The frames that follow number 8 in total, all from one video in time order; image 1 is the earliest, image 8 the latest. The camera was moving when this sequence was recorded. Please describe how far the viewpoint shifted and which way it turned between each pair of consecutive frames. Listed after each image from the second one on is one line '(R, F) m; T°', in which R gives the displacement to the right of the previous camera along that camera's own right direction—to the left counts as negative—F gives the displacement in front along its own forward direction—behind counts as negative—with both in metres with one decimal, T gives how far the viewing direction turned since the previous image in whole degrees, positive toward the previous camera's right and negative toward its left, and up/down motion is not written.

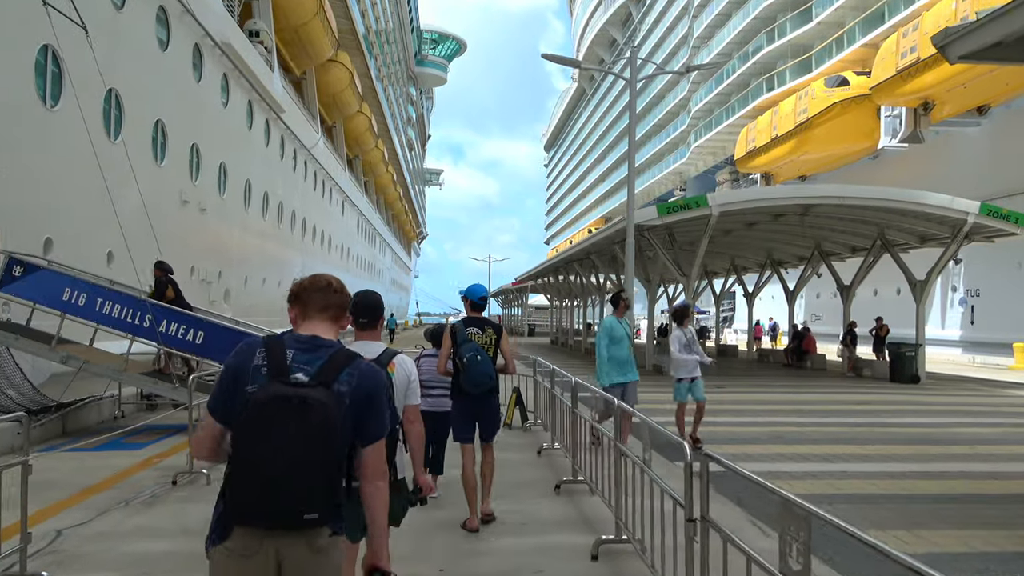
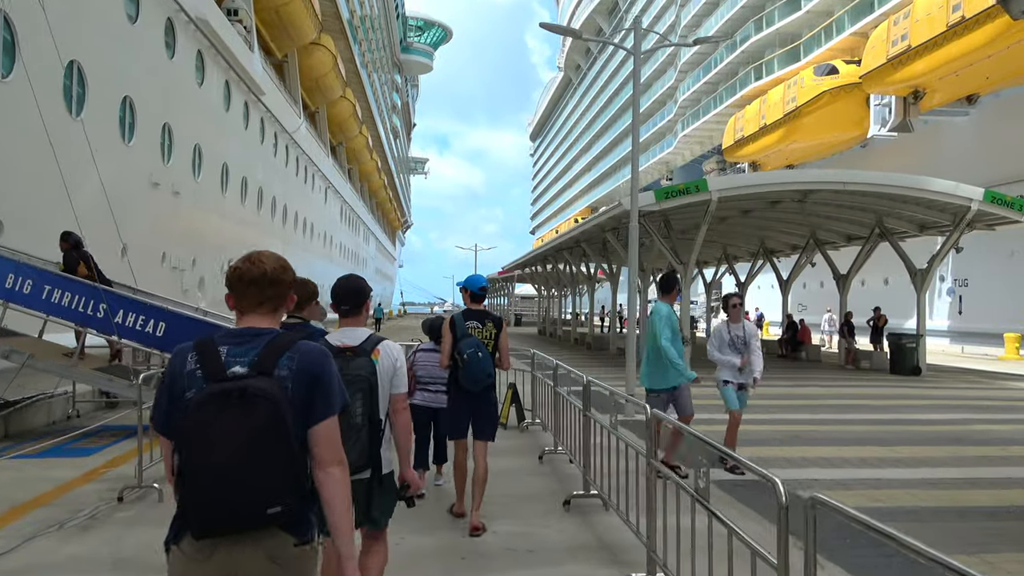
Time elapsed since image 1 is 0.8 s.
(-0.1, +0.5) m; +1°
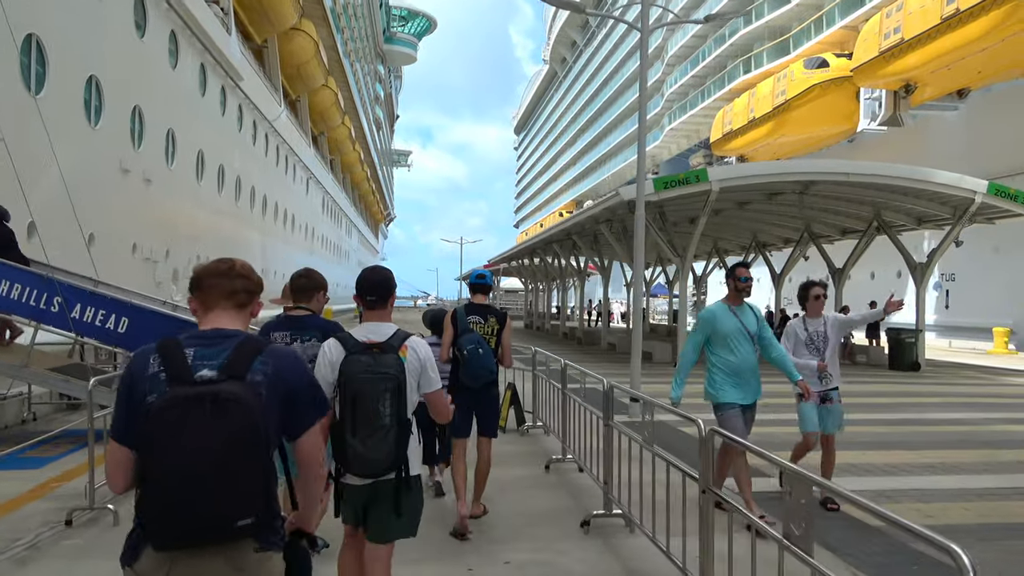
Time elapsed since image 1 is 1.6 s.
(-0.1, +0.5) m; +1°
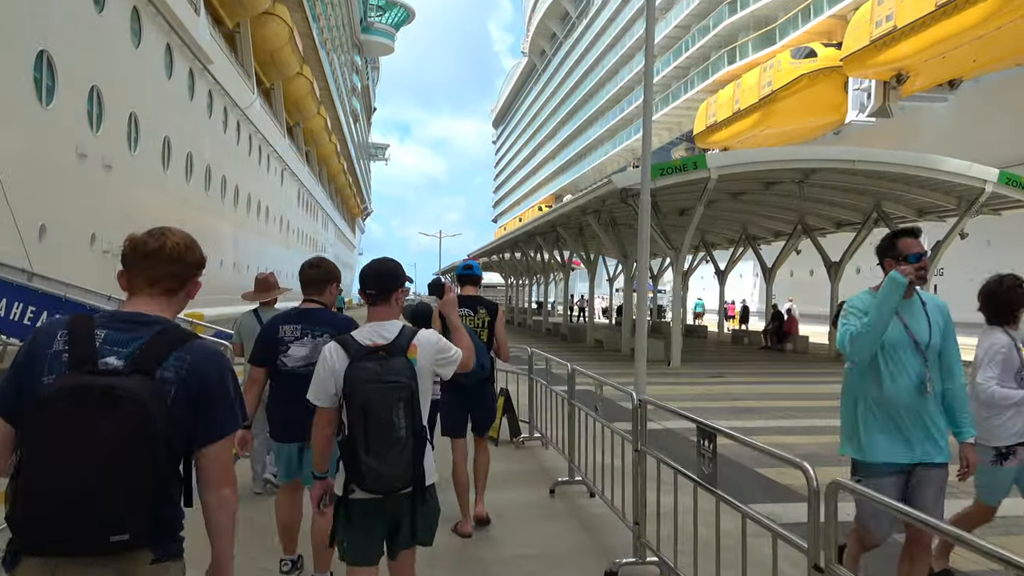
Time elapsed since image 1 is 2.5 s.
(-0.1, +0.8) m; +2°
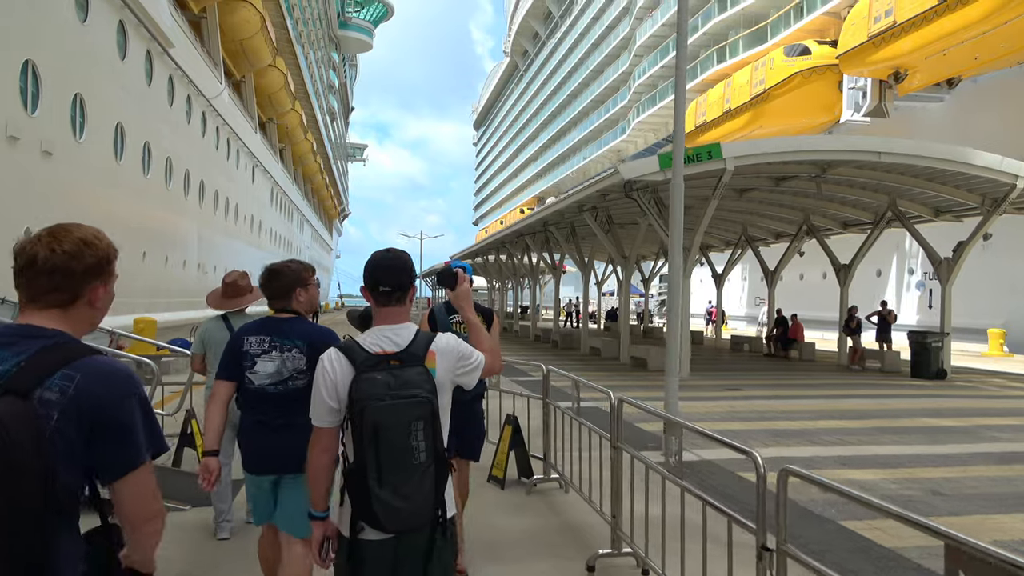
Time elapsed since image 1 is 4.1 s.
(-0.2, +1.1) m; +2°
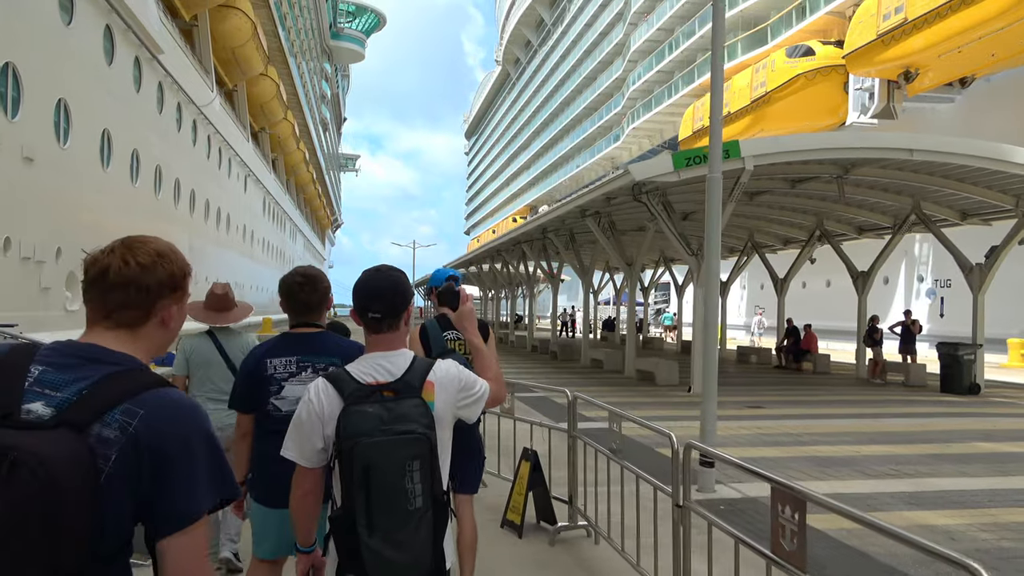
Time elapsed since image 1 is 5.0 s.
(-0.1, +0.9) m; +1°
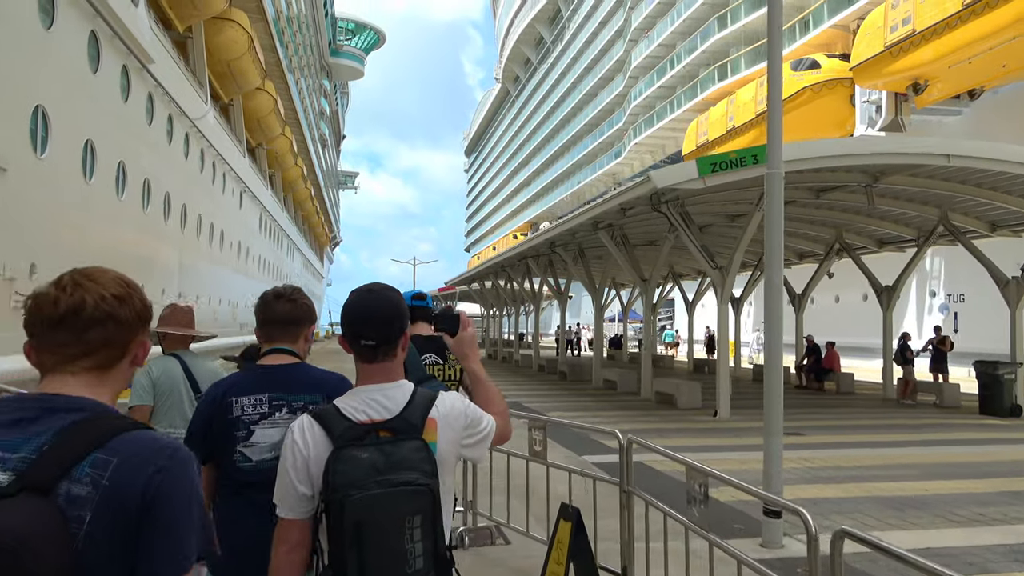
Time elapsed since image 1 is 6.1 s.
(-0.2, +0.6) m; 0°
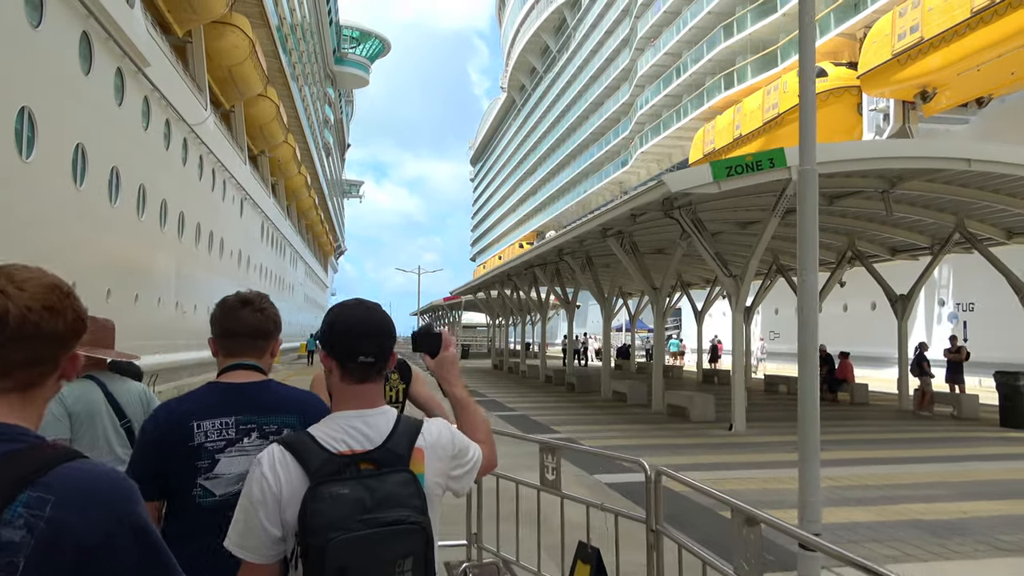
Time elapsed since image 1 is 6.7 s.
(-0.1, +0.2) m; 0°
